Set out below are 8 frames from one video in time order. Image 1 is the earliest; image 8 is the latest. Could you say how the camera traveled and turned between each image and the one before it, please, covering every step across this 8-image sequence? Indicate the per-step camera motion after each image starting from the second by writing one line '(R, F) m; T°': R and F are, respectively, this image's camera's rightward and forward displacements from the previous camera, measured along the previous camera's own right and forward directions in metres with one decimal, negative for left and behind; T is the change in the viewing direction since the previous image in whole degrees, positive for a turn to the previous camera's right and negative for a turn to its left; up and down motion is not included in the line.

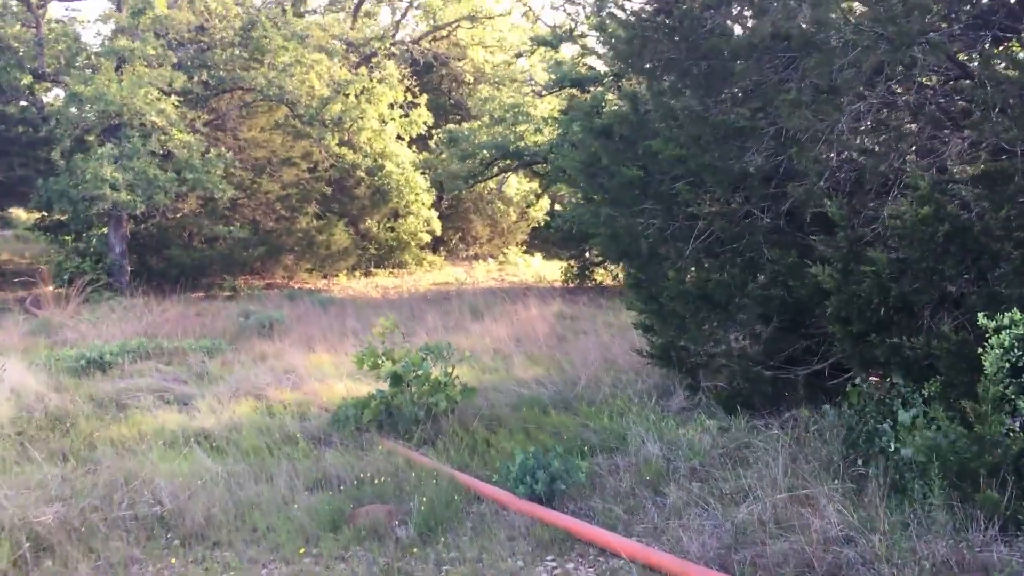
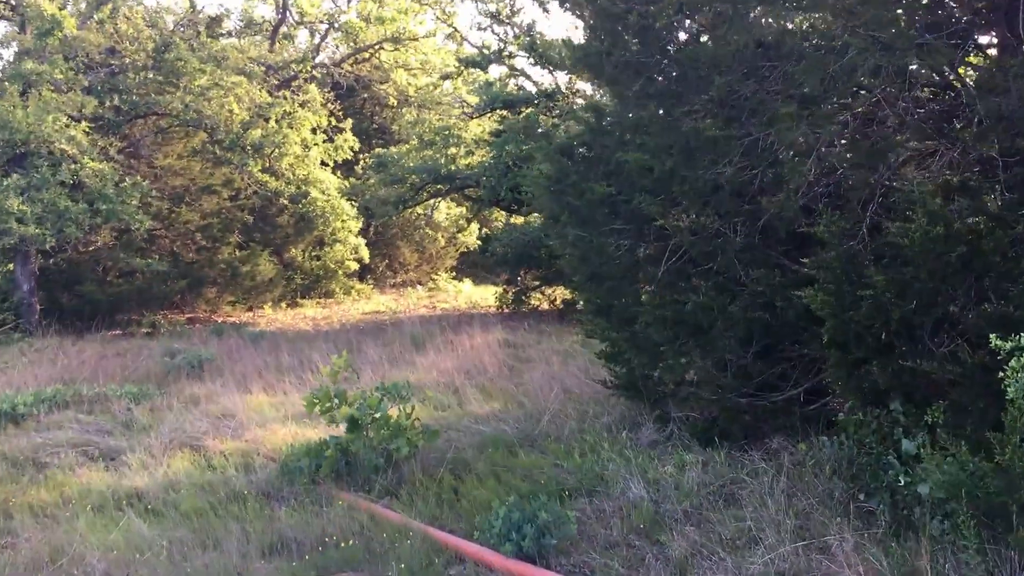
(-0.2, +0.4) m; +5°
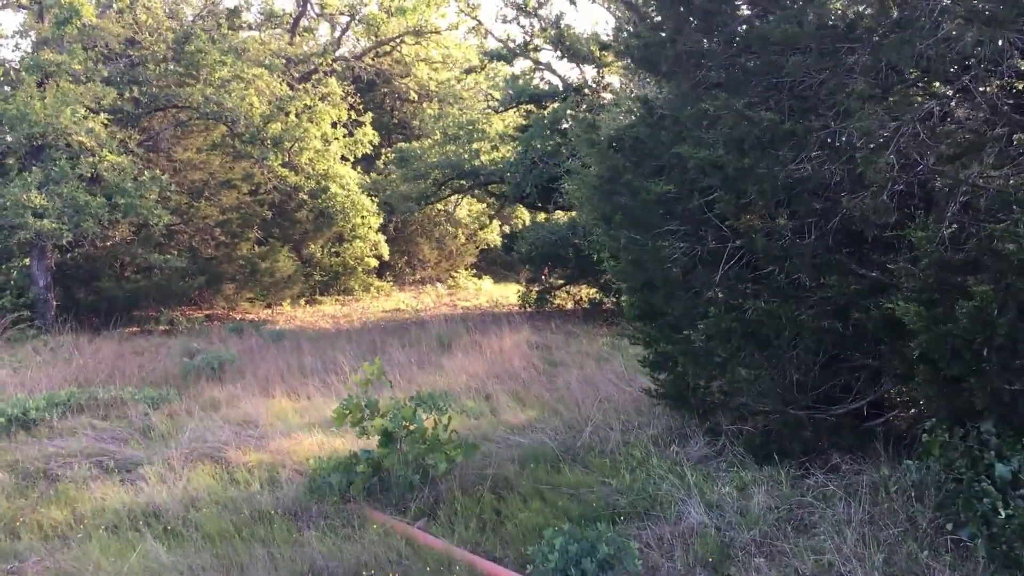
(-0.2, +0.4) m; -1°
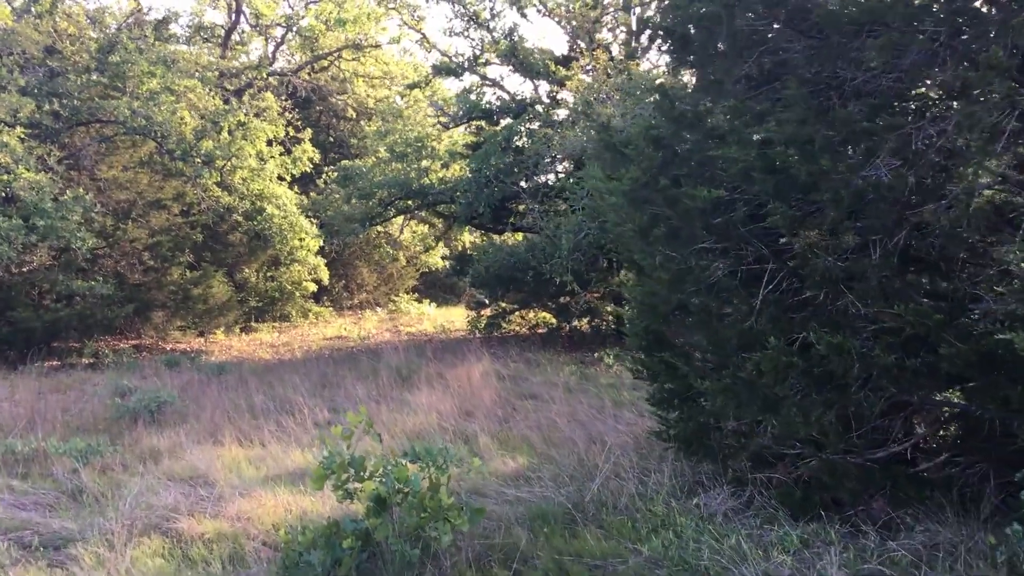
(-0.3, +0.7) m; +4°
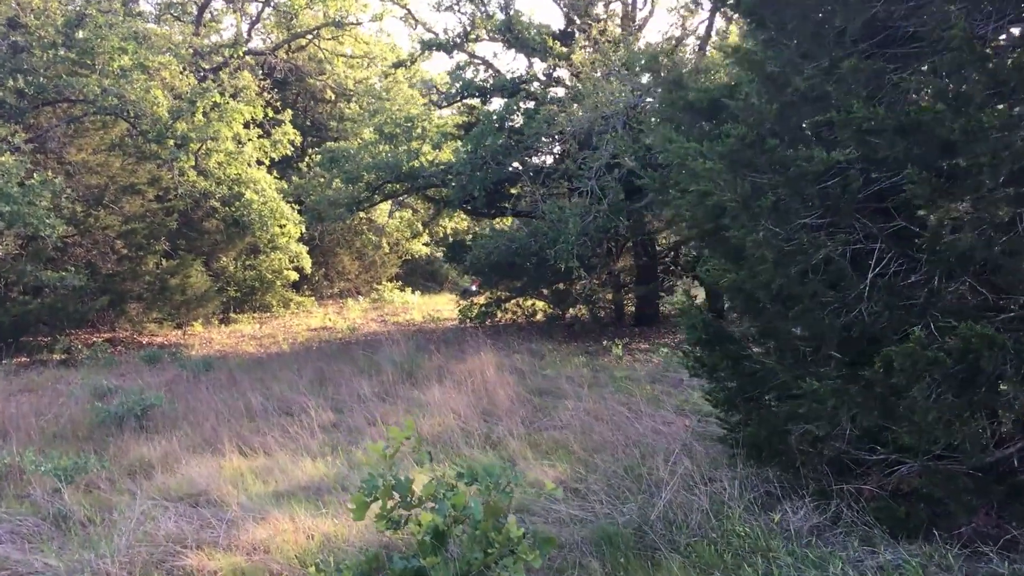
(-0.3, +0.6) m; +2°
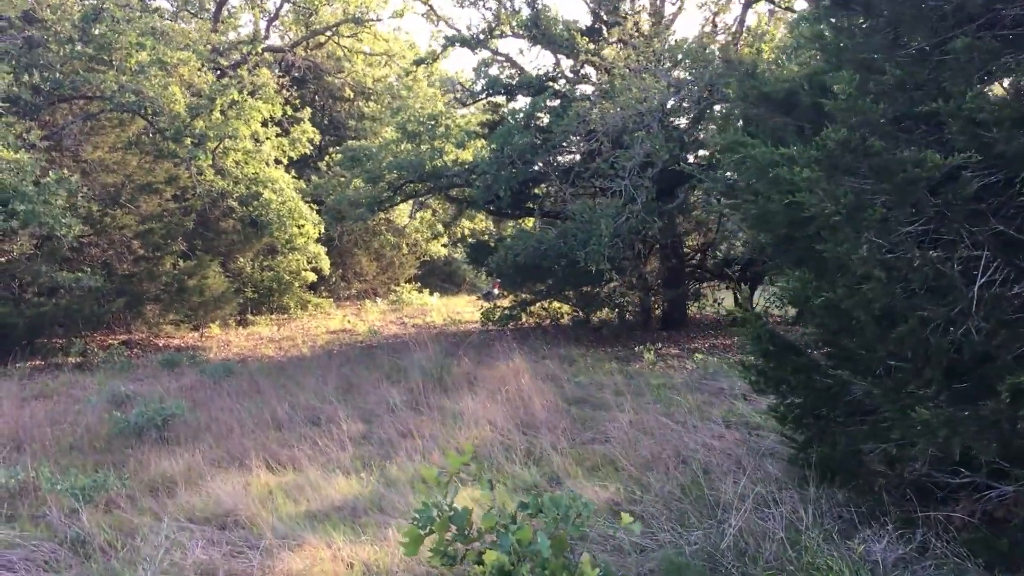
(-0.2, +0.3) m; -1°
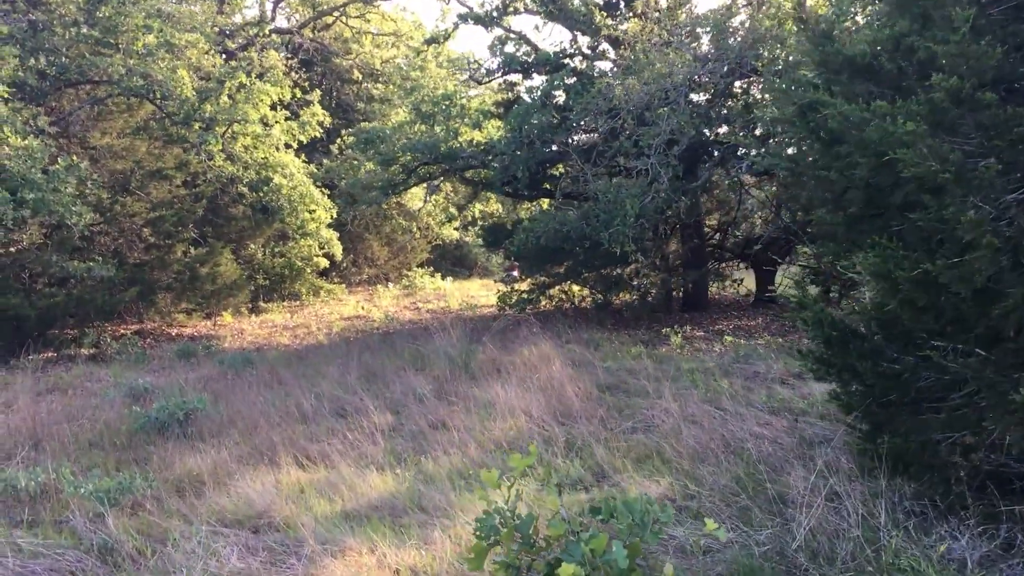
(-0.2, +0.3) m; 0°
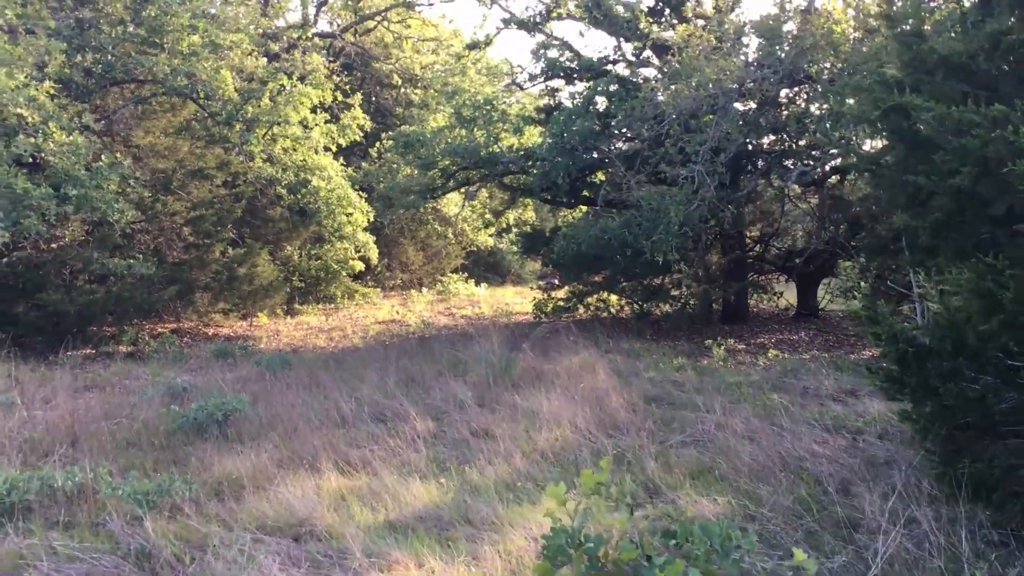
(-0.1, +0.2) m; -2°
